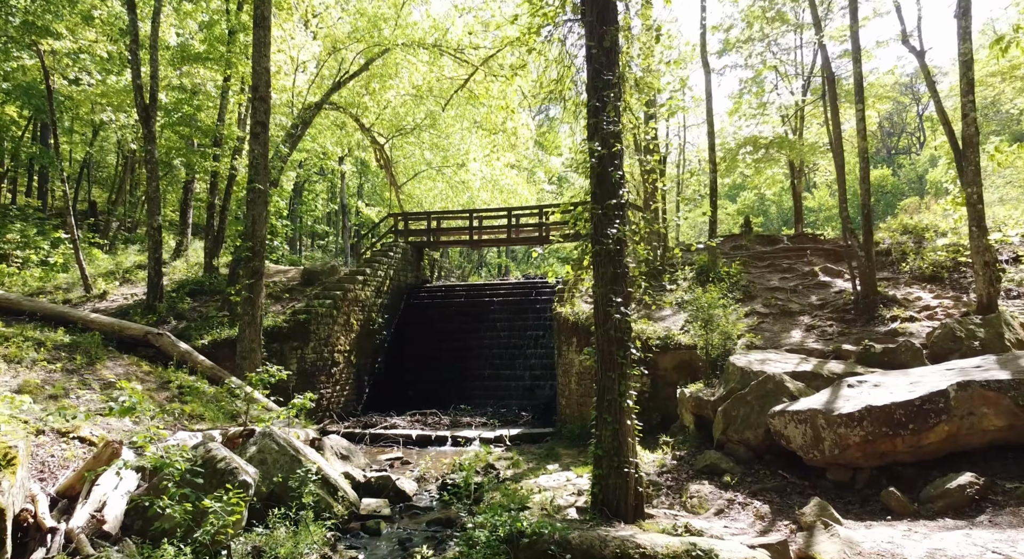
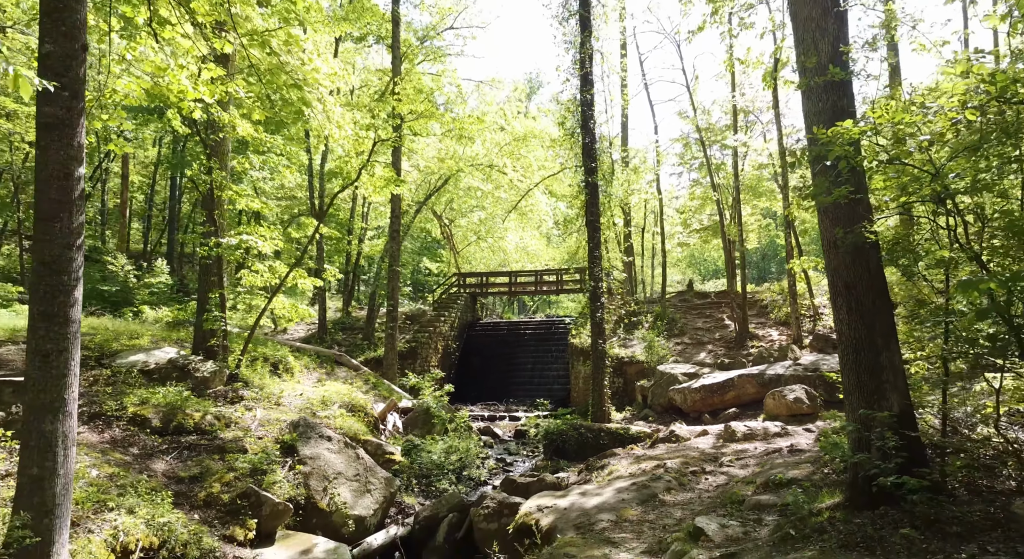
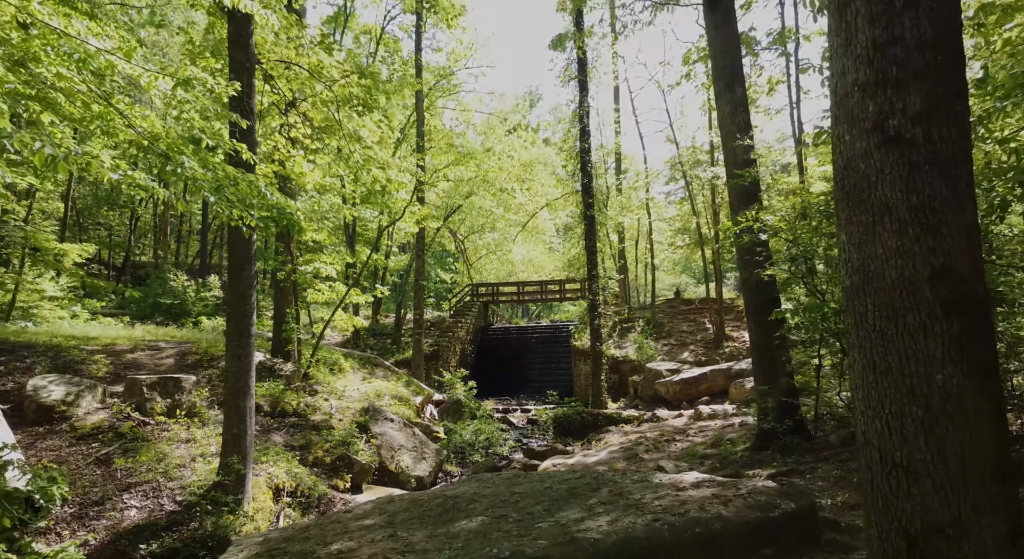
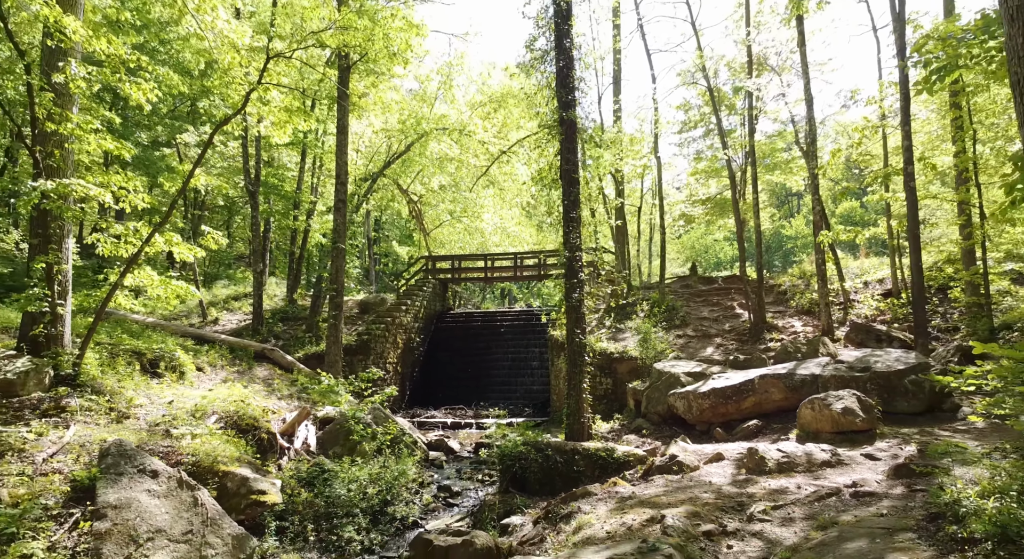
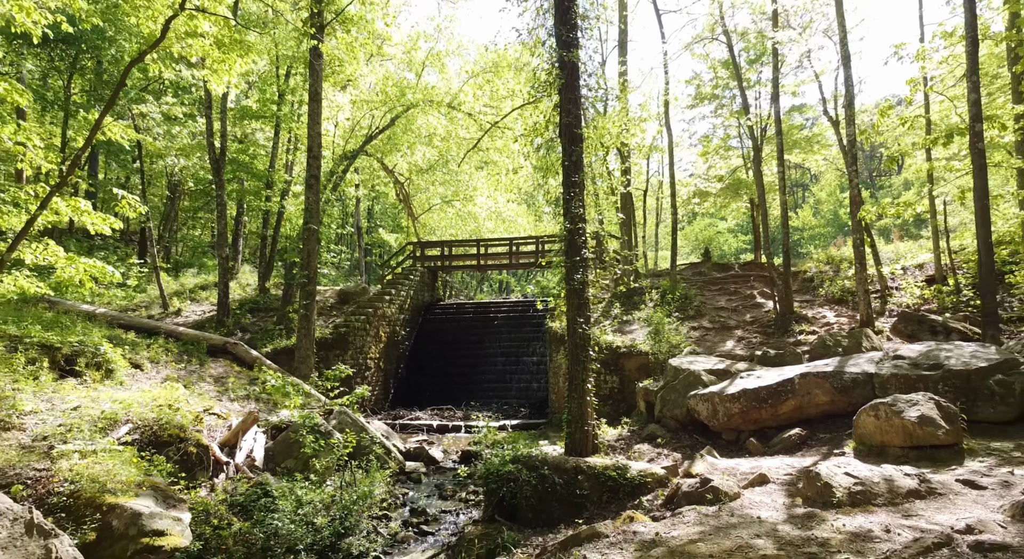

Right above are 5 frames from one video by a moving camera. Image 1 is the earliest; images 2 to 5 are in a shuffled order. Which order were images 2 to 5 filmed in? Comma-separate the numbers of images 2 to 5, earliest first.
5, 4, 2, 3
